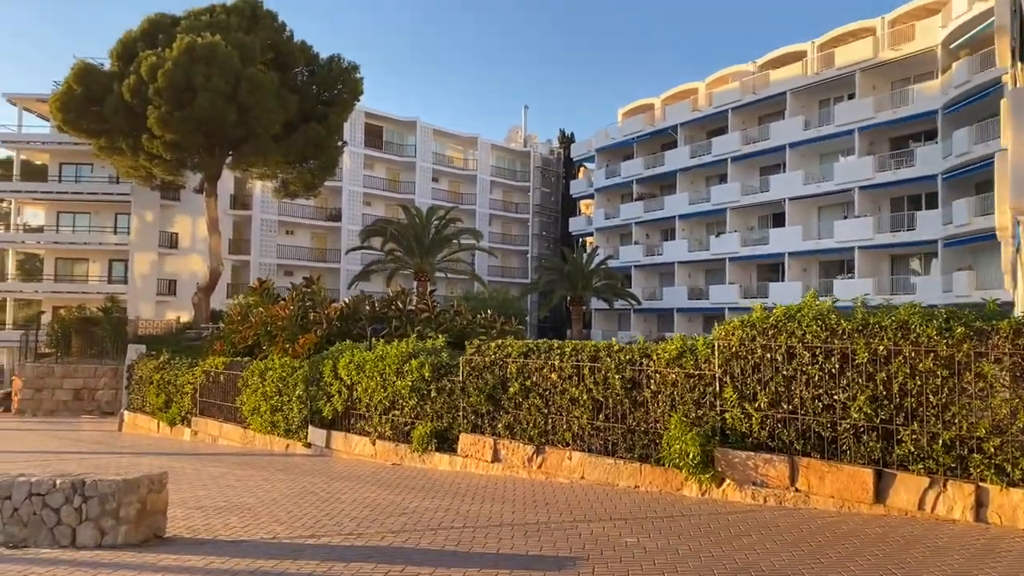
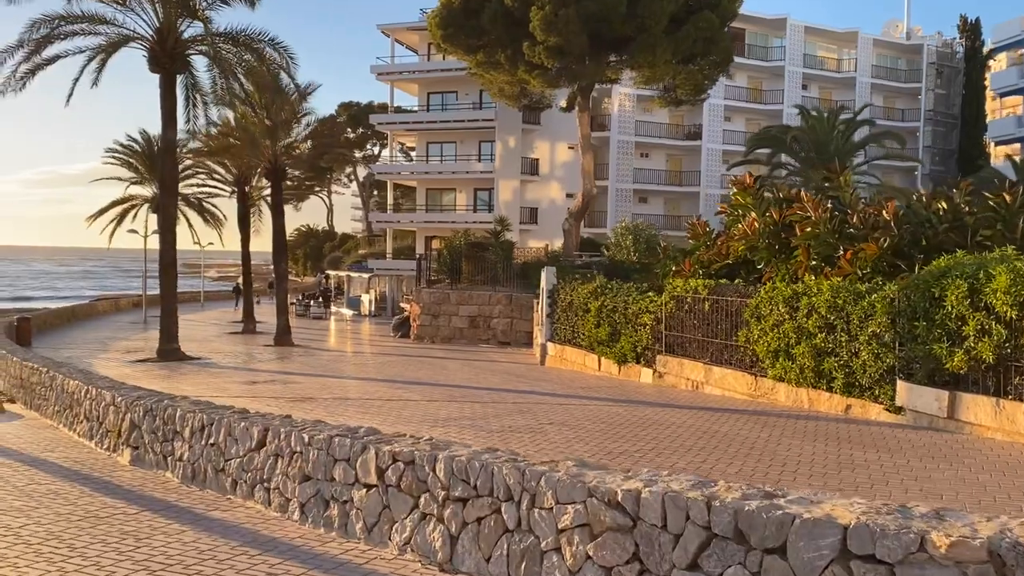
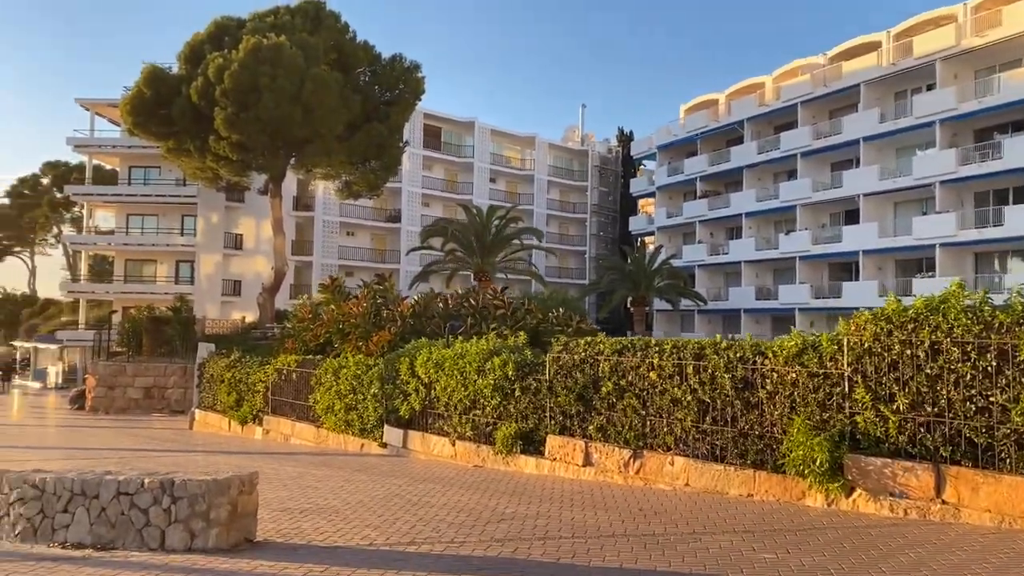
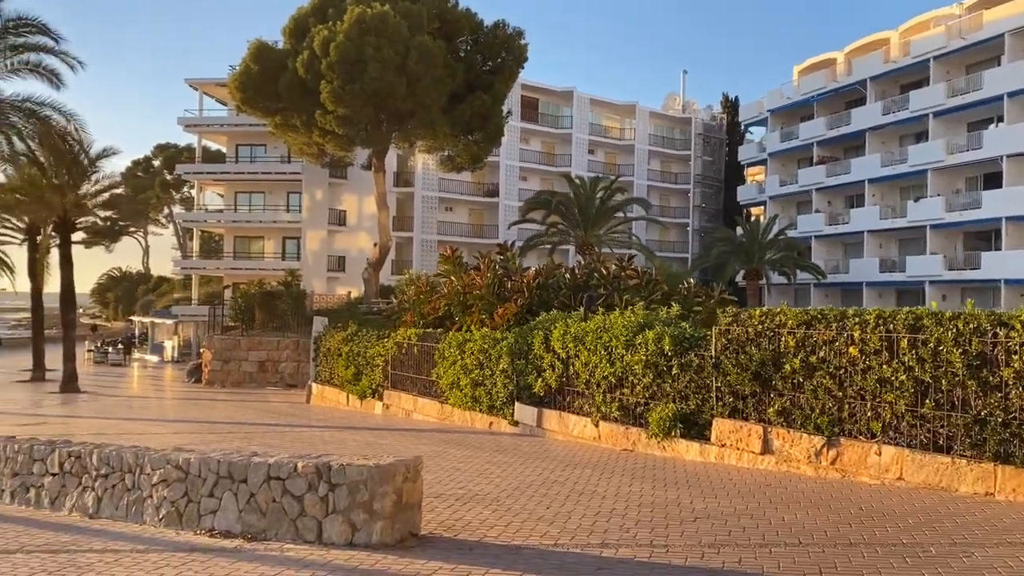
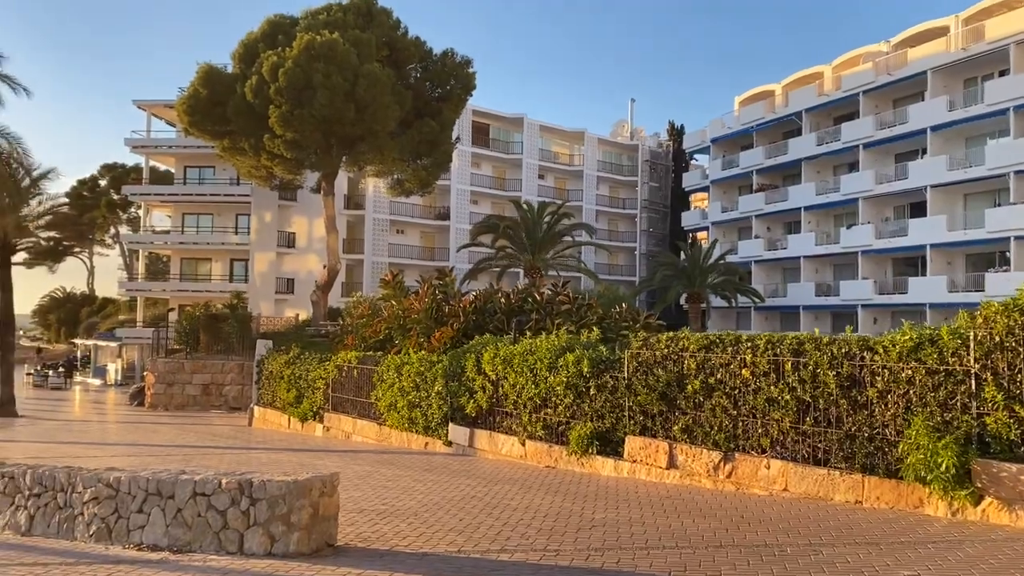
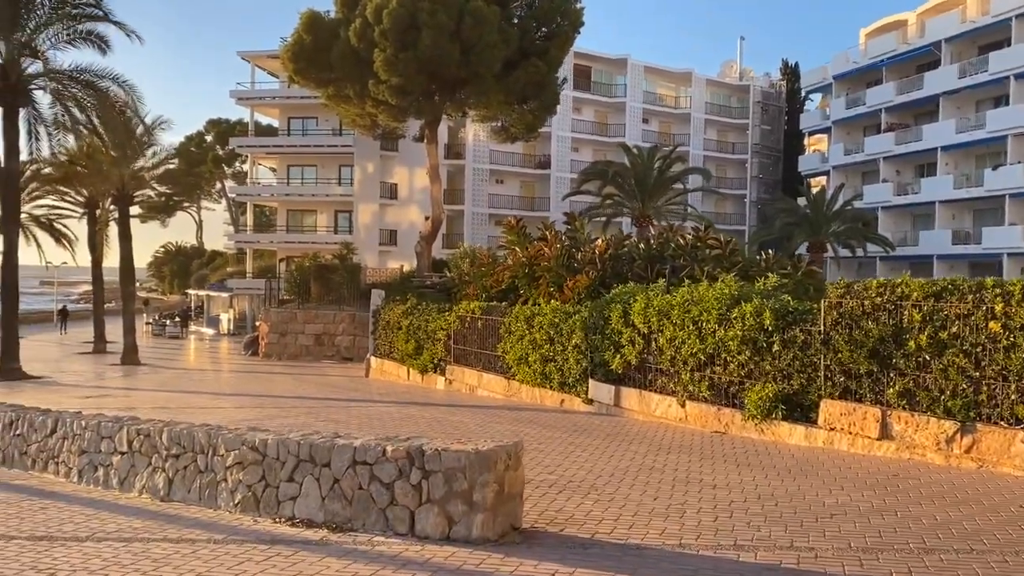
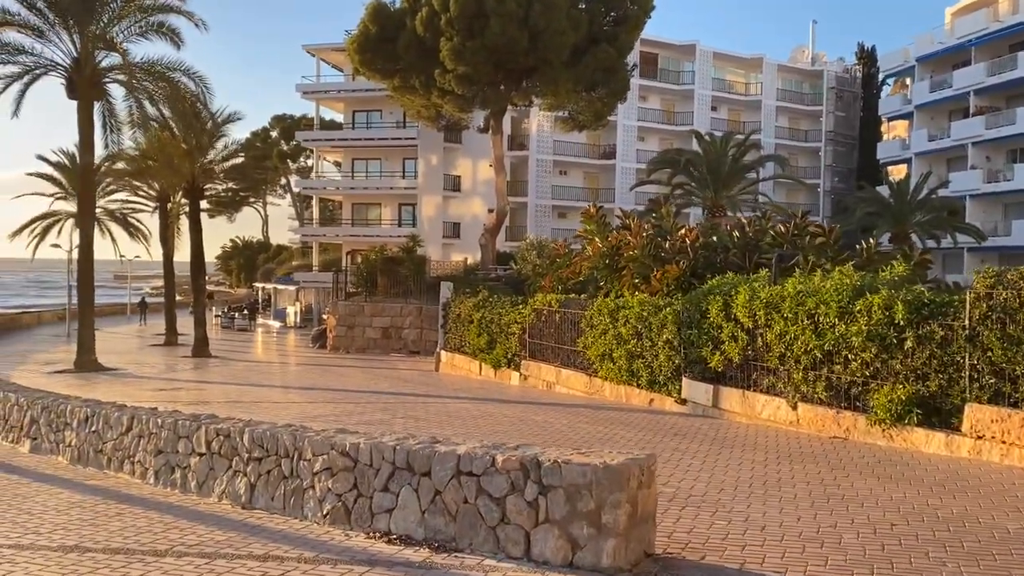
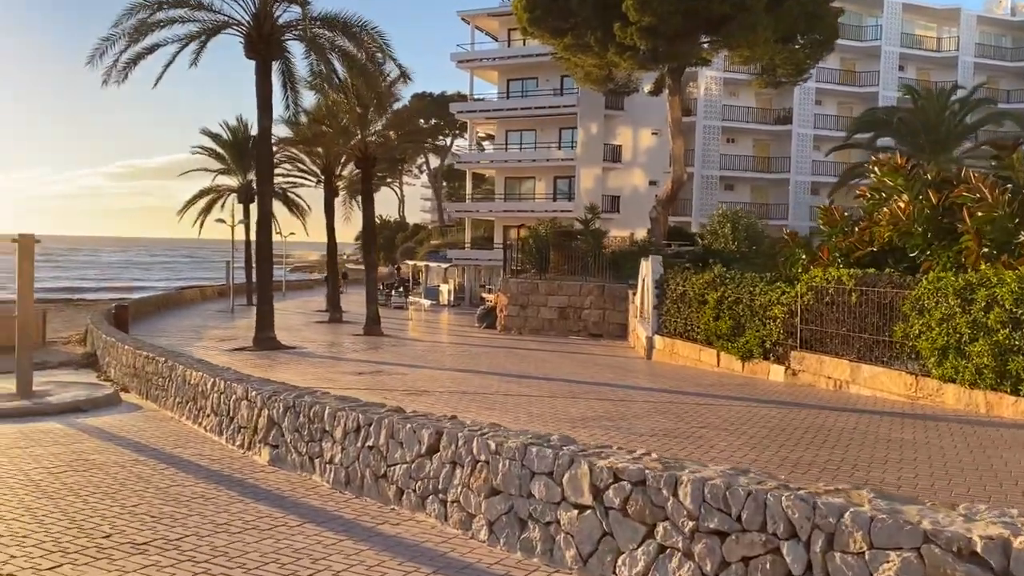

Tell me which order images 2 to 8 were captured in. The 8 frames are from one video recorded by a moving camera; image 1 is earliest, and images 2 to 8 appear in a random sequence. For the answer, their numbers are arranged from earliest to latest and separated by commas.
3, 5, 4, 6, 7, 2, 8
